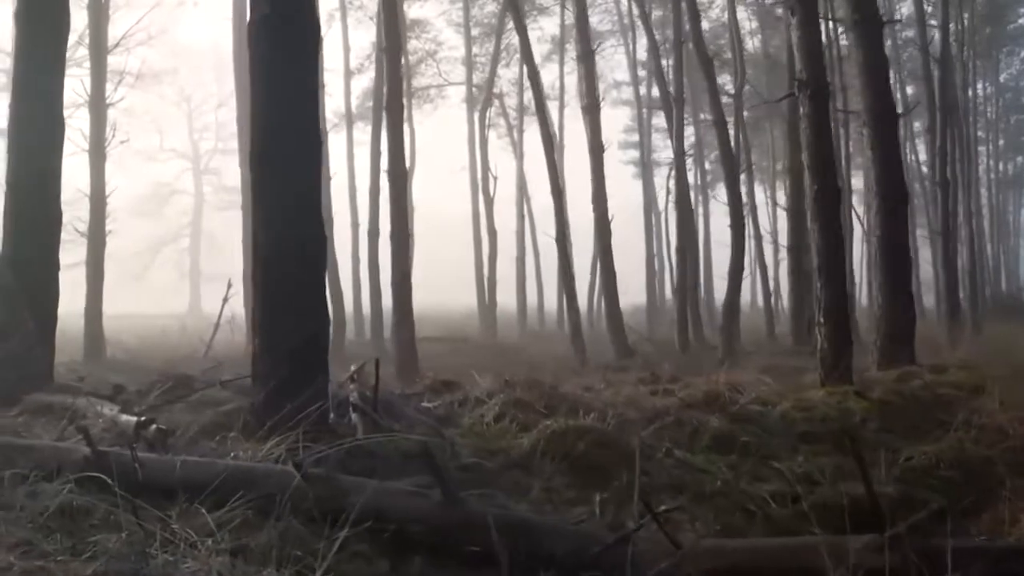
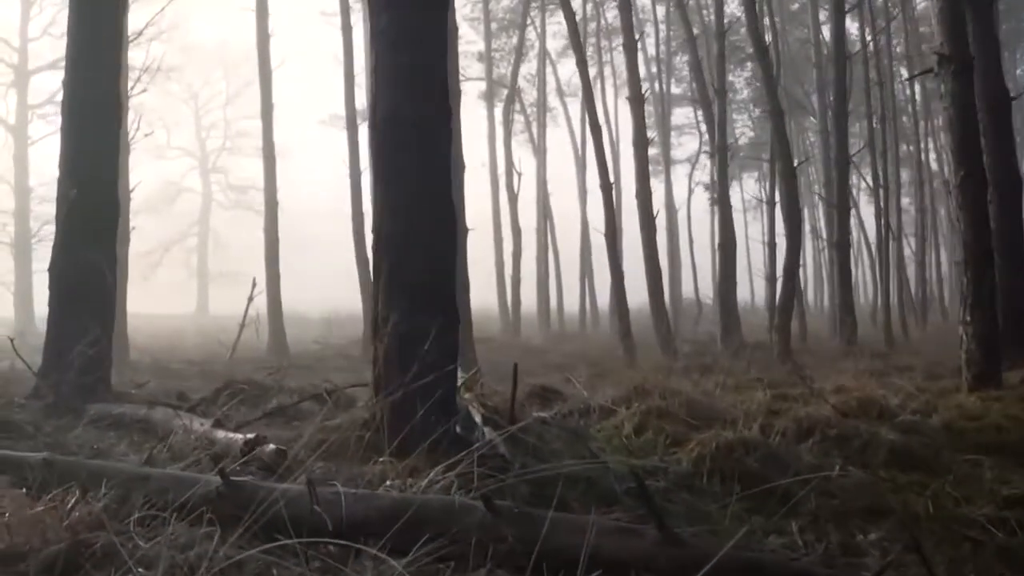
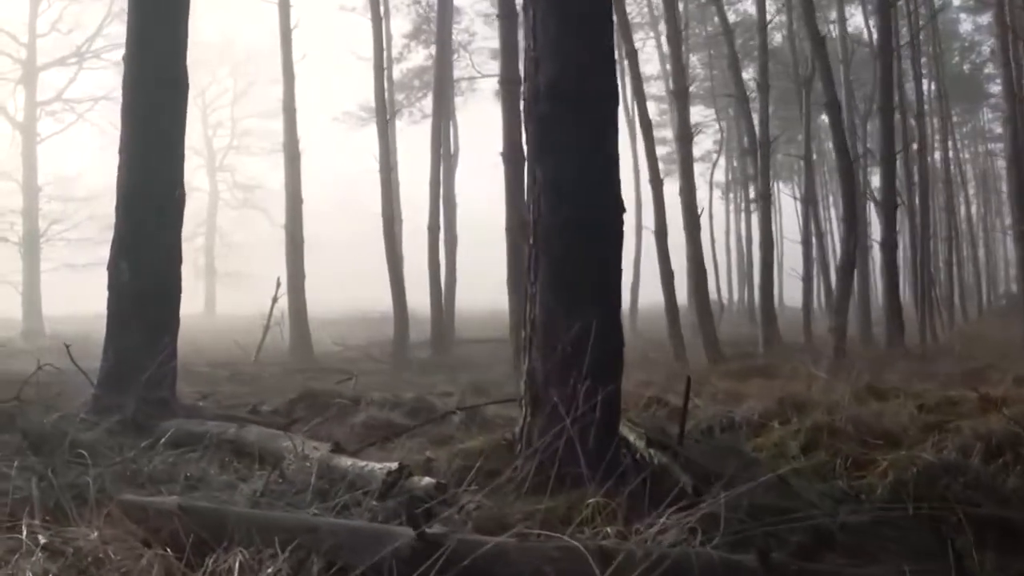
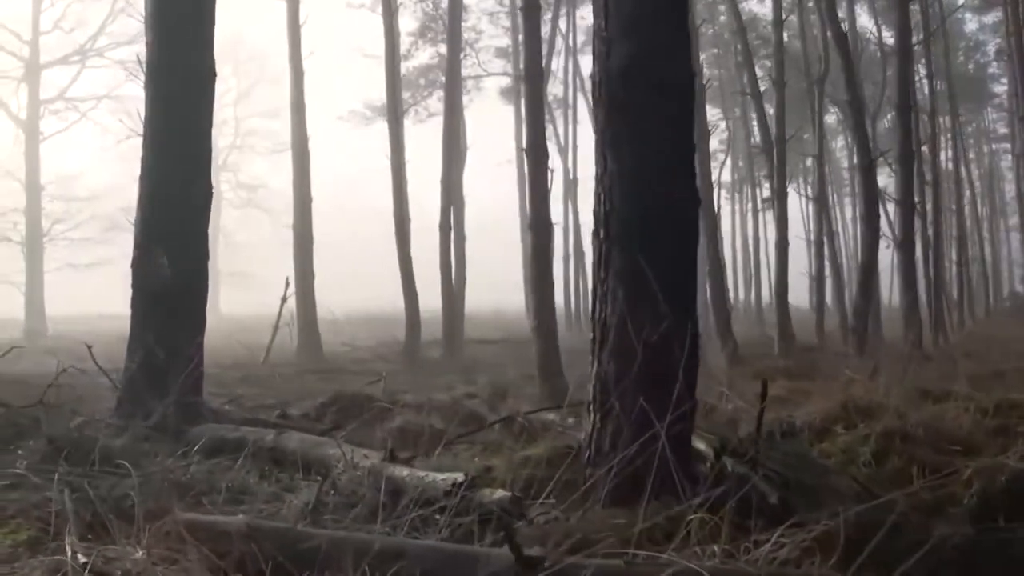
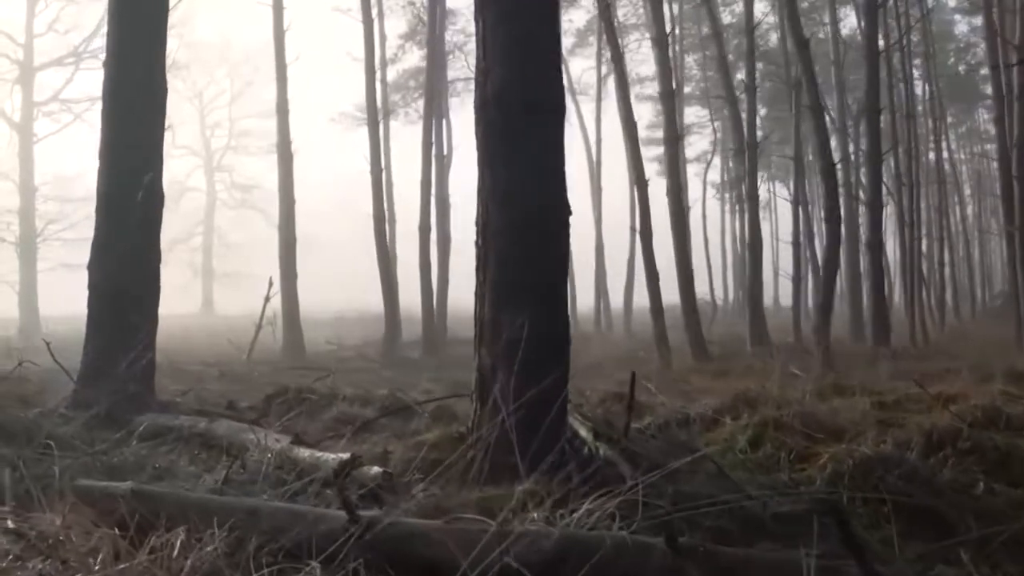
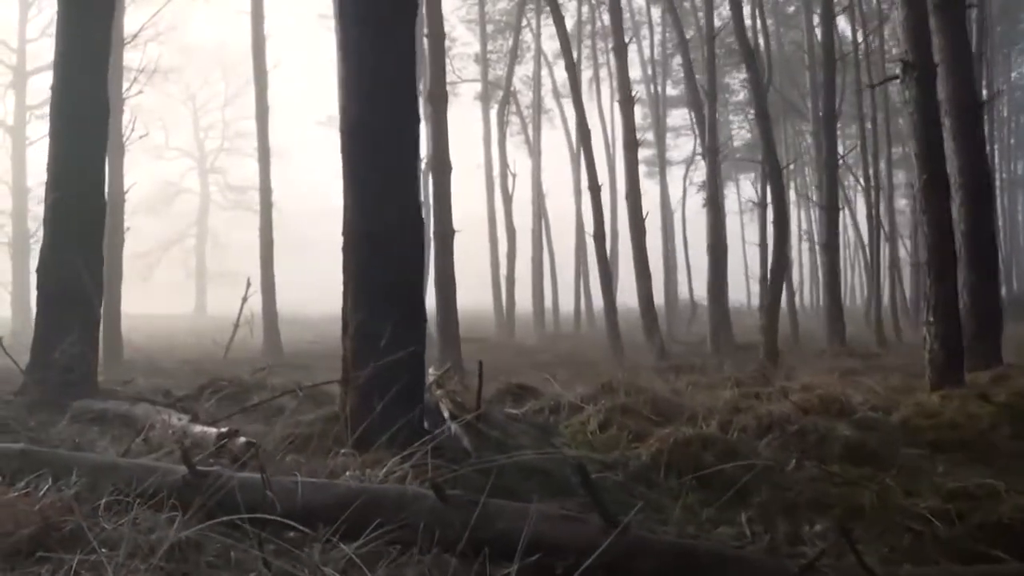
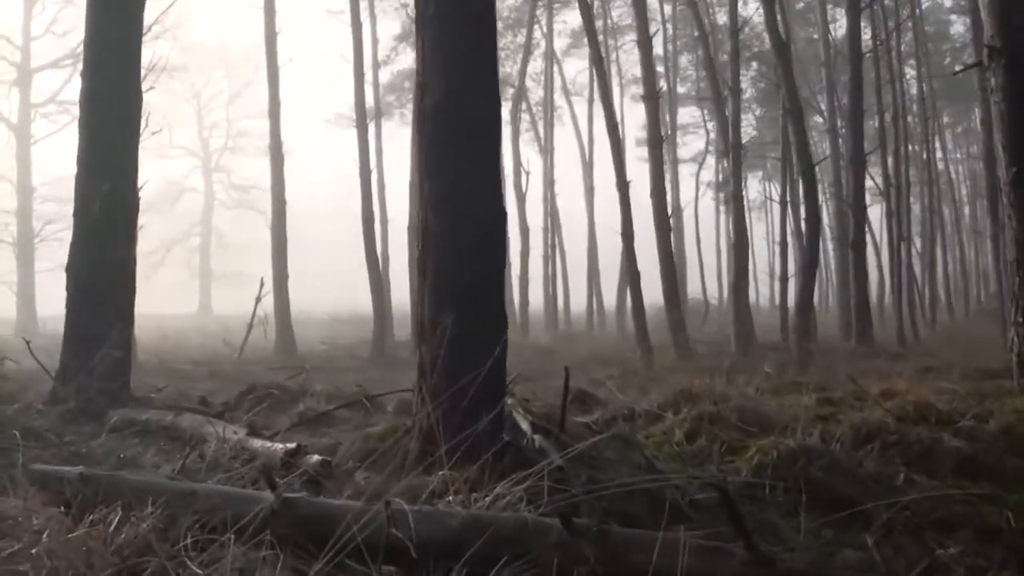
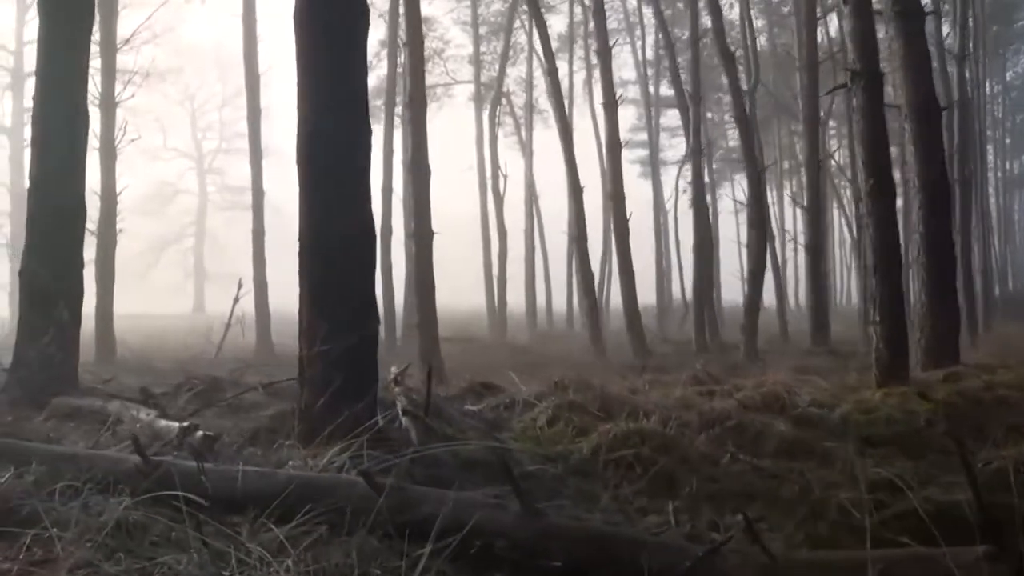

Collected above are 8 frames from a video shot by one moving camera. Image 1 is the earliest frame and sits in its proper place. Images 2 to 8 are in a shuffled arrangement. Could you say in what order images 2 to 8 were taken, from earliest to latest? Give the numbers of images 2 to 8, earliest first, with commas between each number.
8, 6, 2, 7, 5, 3, 4
